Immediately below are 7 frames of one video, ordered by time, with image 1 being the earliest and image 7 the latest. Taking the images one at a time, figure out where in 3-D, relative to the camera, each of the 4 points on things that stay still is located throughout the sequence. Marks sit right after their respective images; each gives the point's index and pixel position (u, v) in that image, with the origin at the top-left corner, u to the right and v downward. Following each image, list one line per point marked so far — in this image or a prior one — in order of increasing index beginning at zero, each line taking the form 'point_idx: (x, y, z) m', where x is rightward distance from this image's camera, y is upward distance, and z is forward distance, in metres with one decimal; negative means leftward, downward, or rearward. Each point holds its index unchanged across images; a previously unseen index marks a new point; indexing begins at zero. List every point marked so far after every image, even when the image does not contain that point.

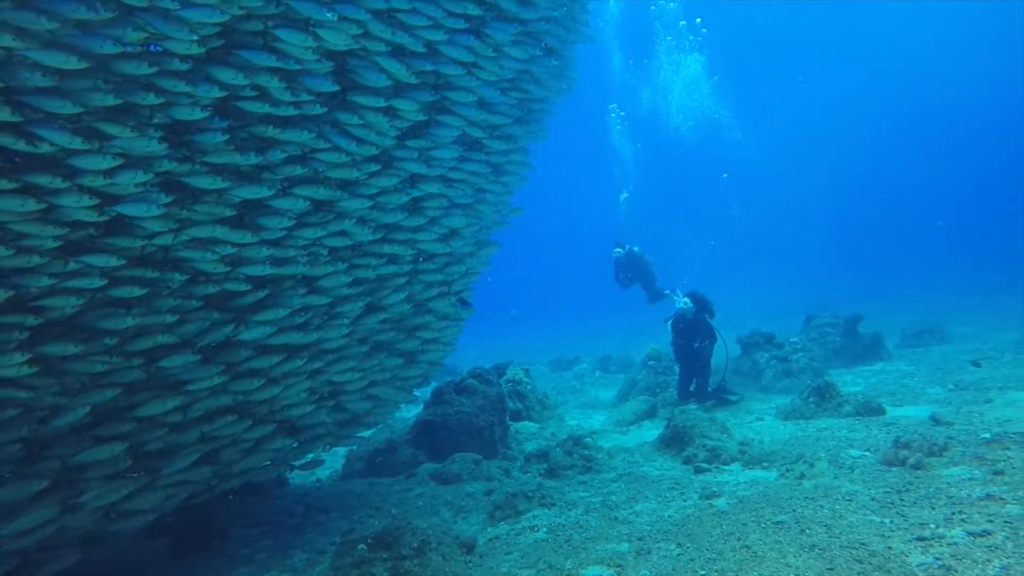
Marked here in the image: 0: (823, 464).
0: (+2.6, -1.6, +4.9) m
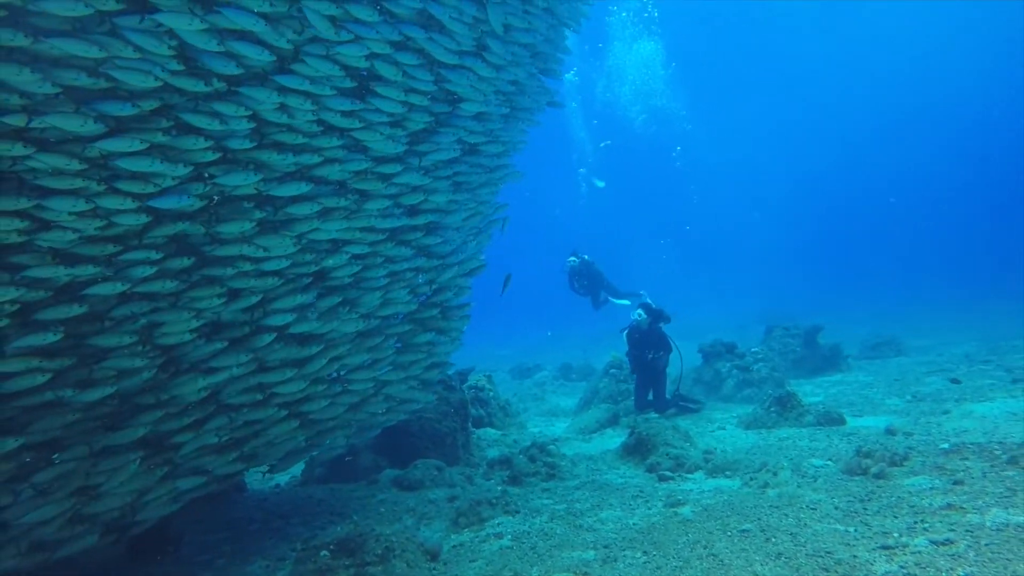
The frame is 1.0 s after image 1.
0: (+2.4, -1.7, +4.8) m
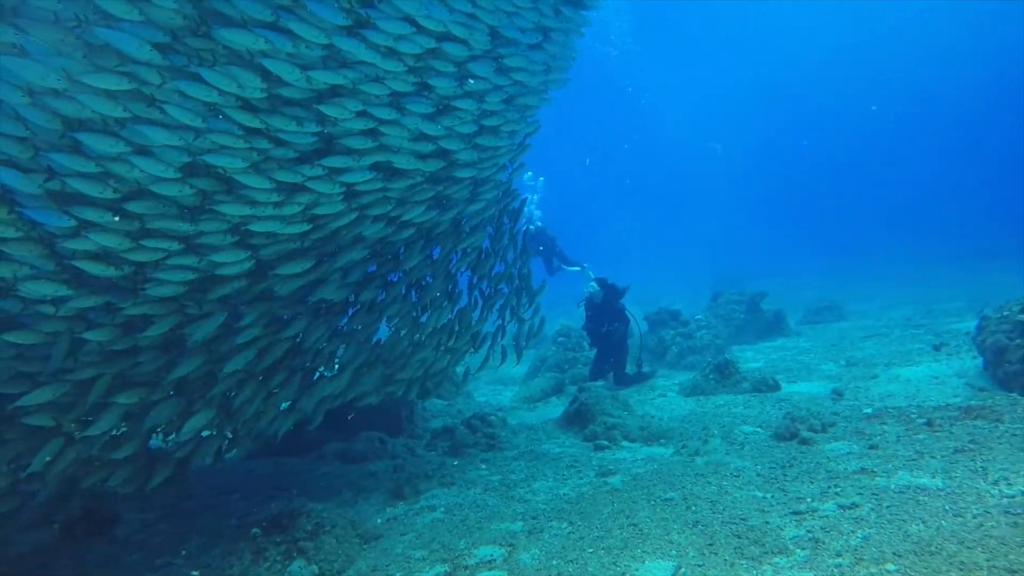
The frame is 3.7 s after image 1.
0: (+1.8, -1.4, +4.9) m
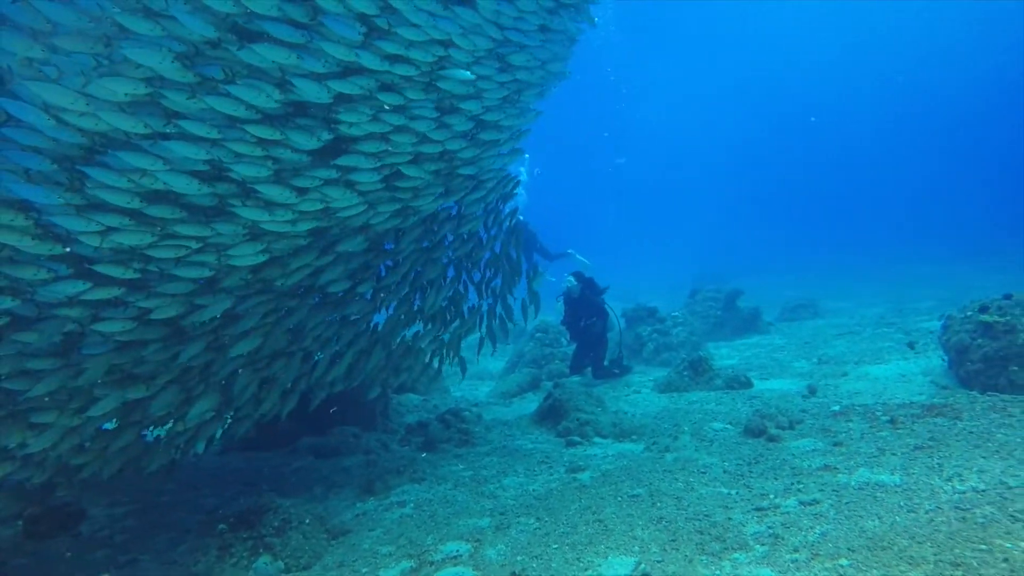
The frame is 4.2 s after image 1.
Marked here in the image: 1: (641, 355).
0: (+3.6, -2.3, +6.5) m
1: (+2.6, -1.4, +11.6) m
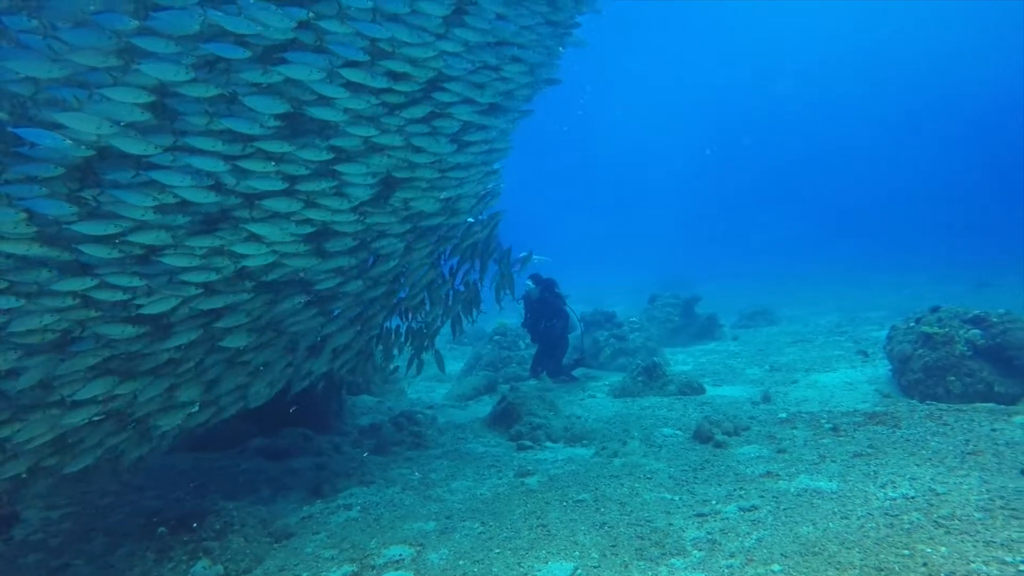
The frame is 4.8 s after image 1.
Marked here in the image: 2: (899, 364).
0: (+2.9, -2.4, +6.7) m
1: (+1.8, -1.5, +11.7) m
2: (+6.1, -1.2, +8.9) m
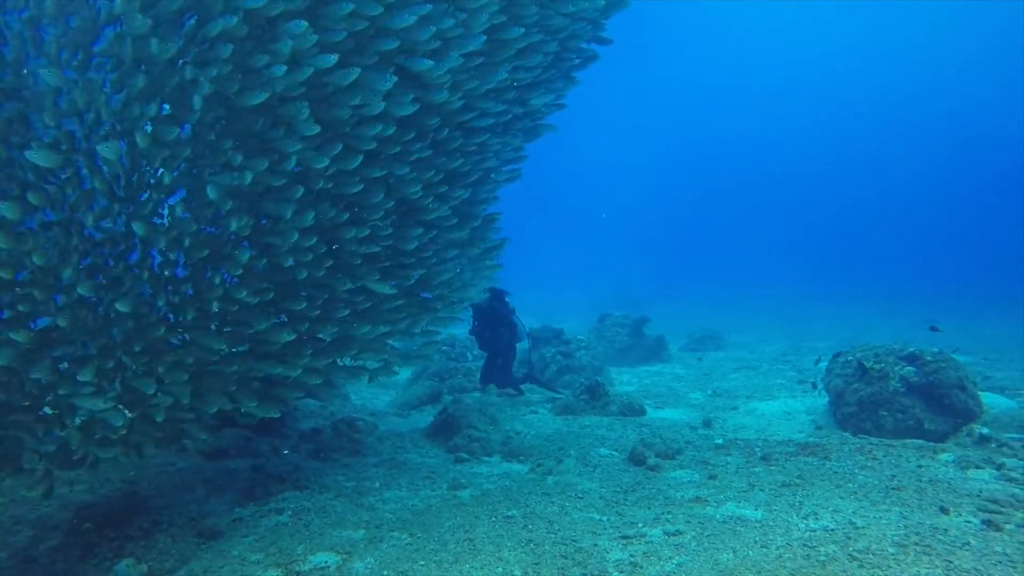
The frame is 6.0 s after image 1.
0: (+2.1, -2.7, +6.8) m
1: (+0.9, -1.8, +11.8) m
2: (+5.2, -1.8, +9.1) m
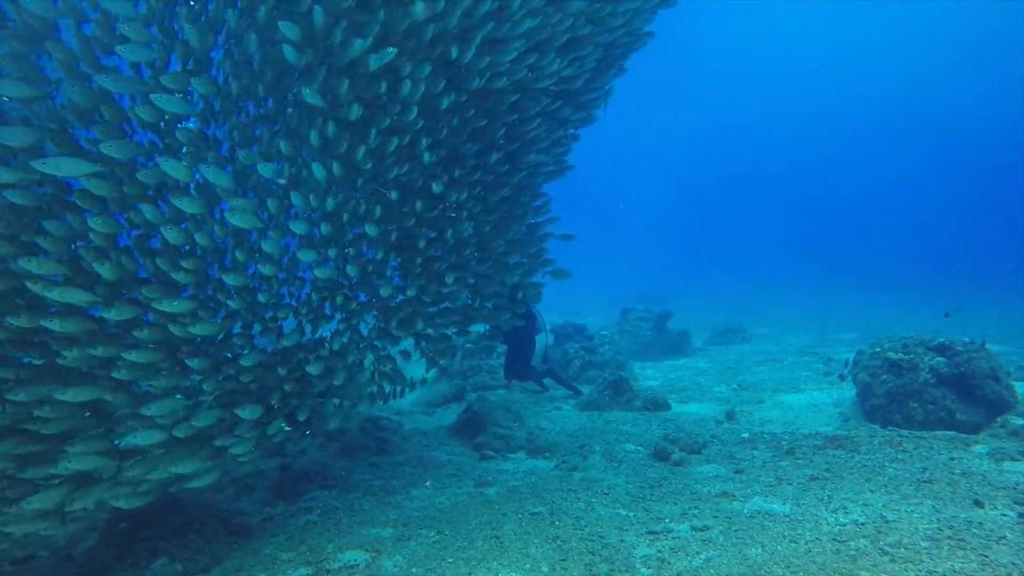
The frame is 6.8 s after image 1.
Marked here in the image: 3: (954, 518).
0: (+2.4, -2.7, +6.8) m
1: (+1.3, -1.7, +11.8) m
2: (+5.6, -1.6, +9.0) m
3: (+4.7, -2.5, +6.0) m
